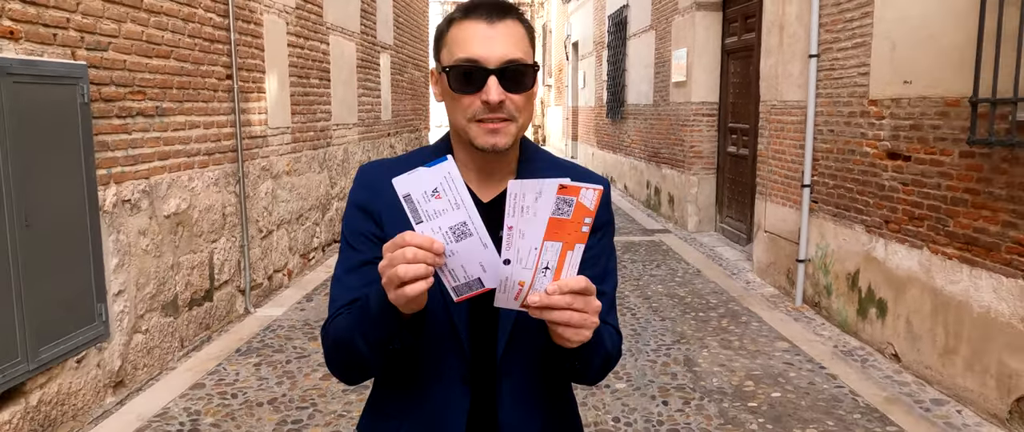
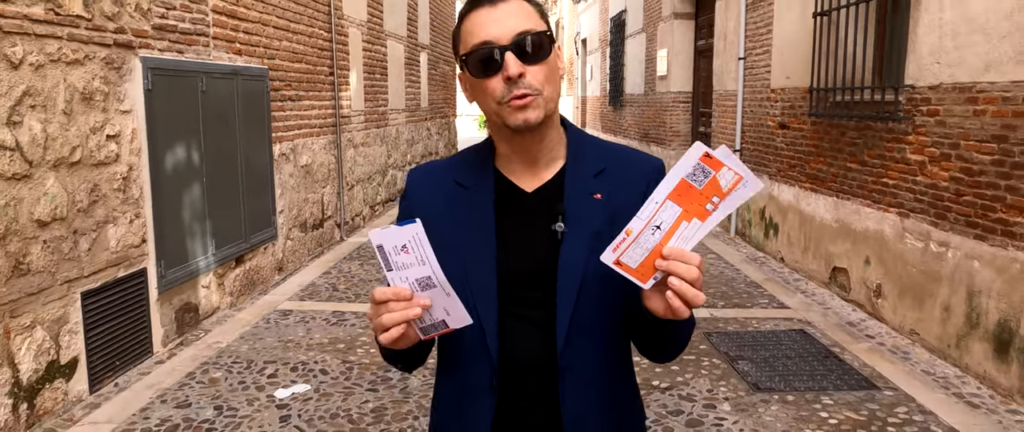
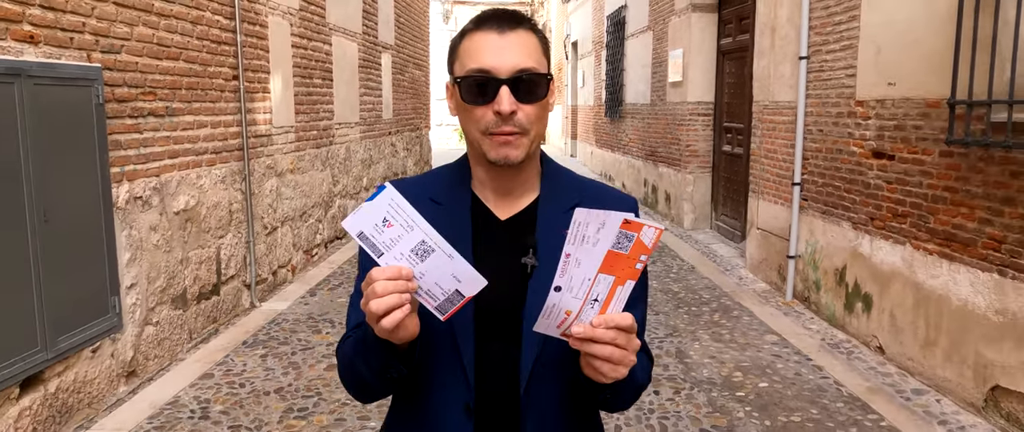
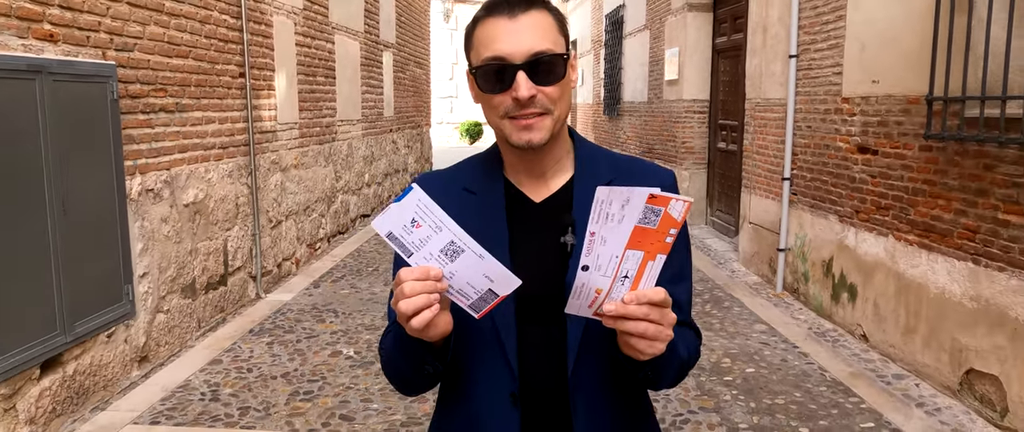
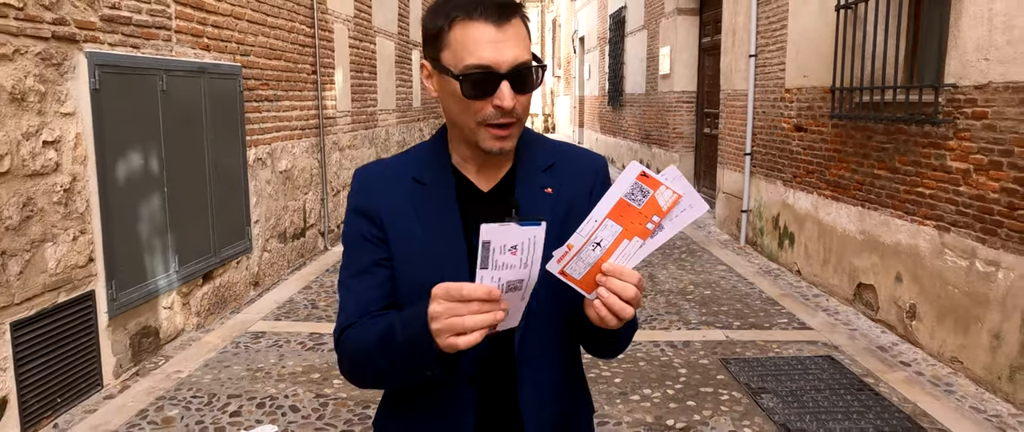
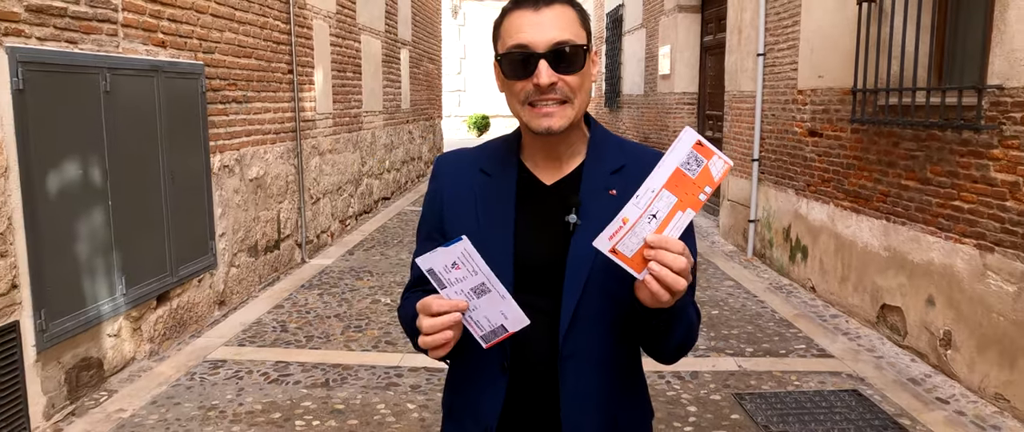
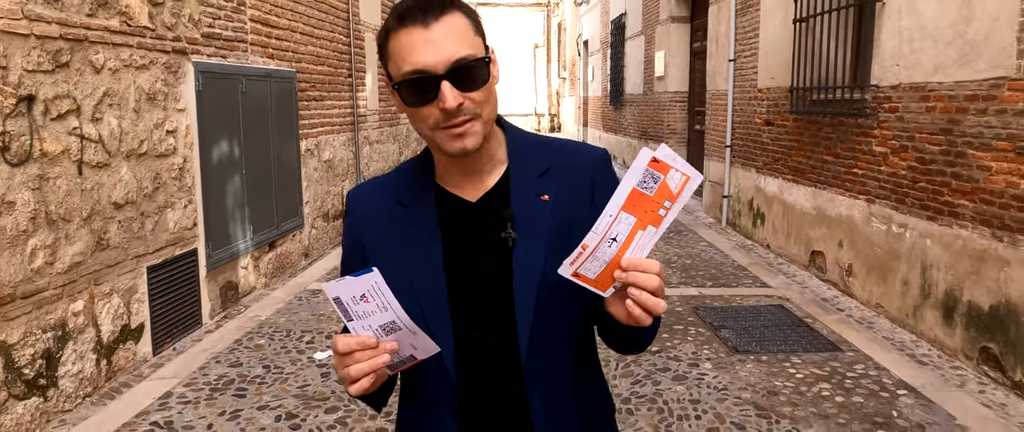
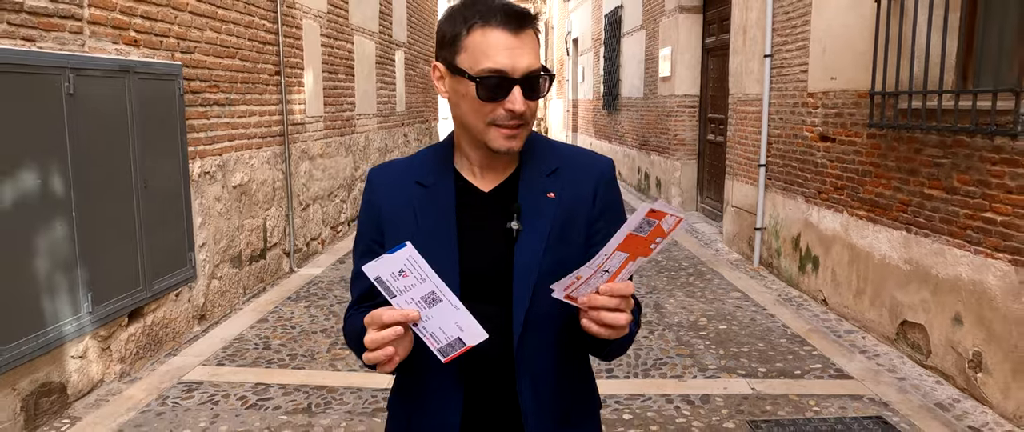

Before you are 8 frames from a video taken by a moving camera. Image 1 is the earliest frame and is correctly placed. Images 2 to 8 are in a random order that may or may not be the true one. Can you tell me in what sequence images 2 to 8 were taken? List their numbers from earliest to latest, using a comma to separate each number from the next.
3, 4, 8, 6, 5, 2, 7
